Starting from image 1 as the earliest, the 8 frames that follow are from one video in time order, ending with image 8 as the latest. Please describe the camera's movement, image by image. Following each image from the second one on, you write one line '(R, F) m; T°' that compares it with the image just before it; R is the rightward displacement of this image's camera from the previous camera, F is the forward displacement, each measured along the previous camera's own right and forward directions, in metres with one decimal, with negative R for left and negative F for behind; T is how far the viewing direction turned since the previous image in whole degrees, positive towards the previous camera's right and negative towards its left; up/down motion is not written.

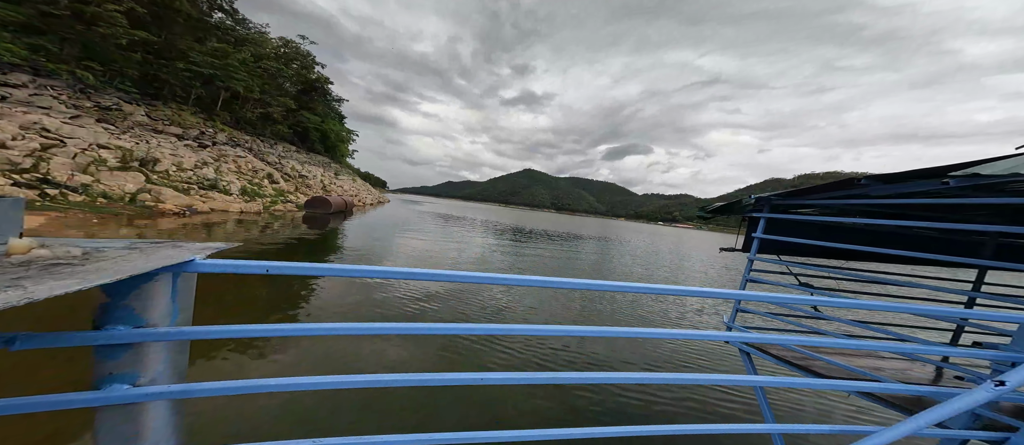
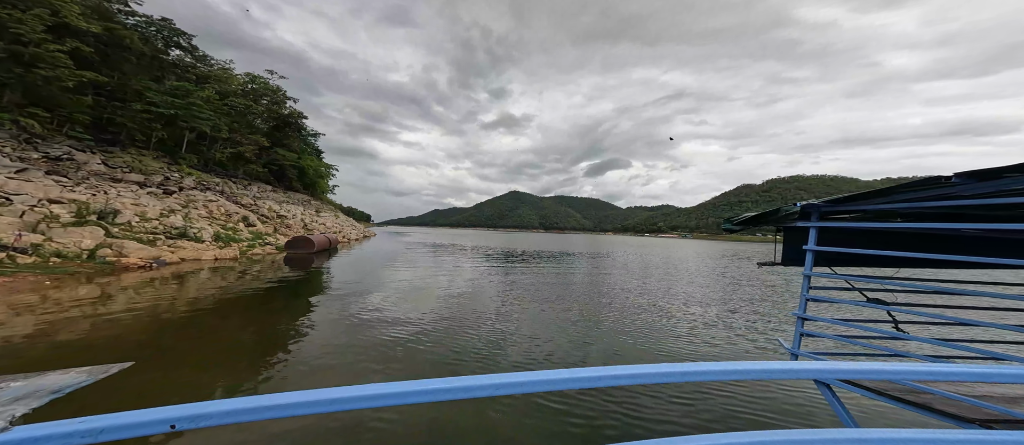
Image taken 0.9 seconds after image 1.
(-0.2, +0.7) m; +2°
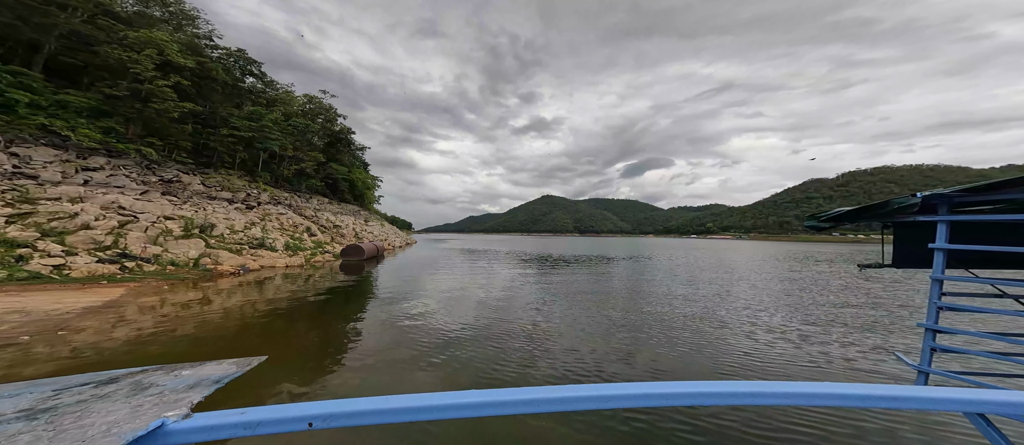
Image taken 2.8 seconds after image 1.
(-0.4, 0.0) m; -6°
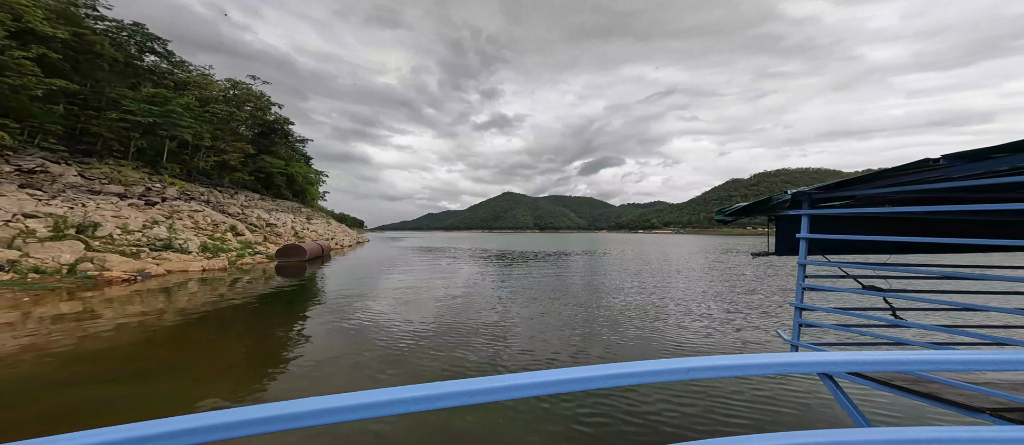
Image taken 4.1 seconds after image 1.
(+0.5, +0.1) m; +7°
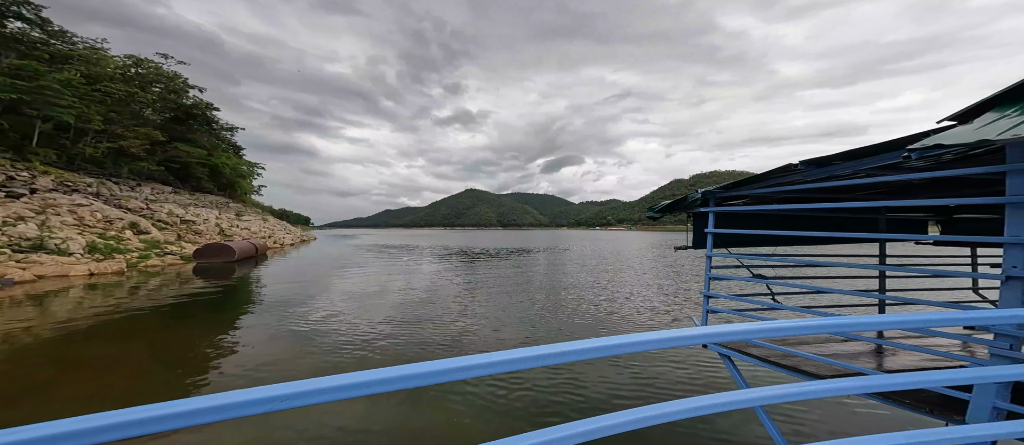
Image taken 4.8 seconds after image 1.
(+0.4, +0.2) m; +7°
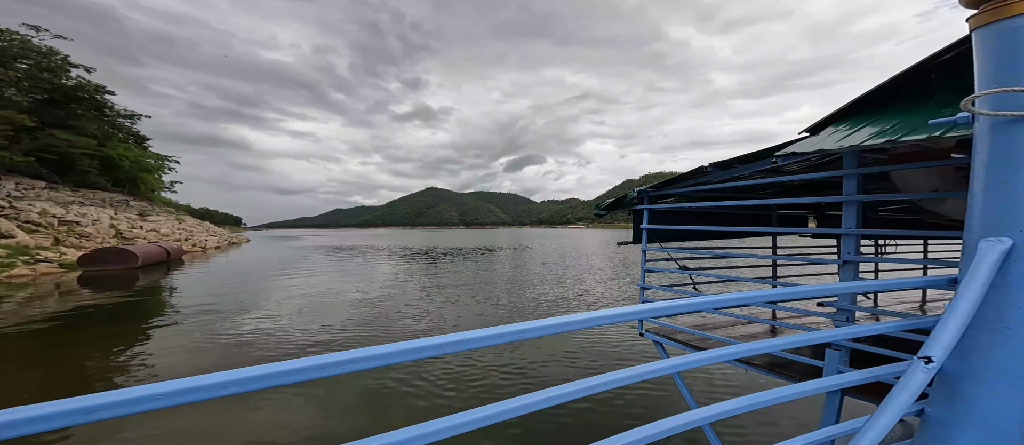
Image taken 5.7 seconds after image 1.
(+0.3, +0.2) m; +8°
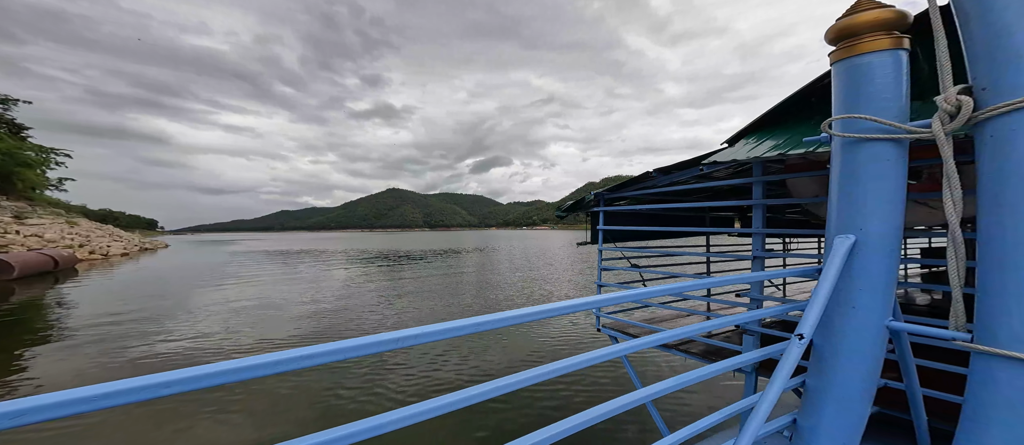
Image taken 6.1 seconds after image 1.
(+0.1, +0.1) m; +8°
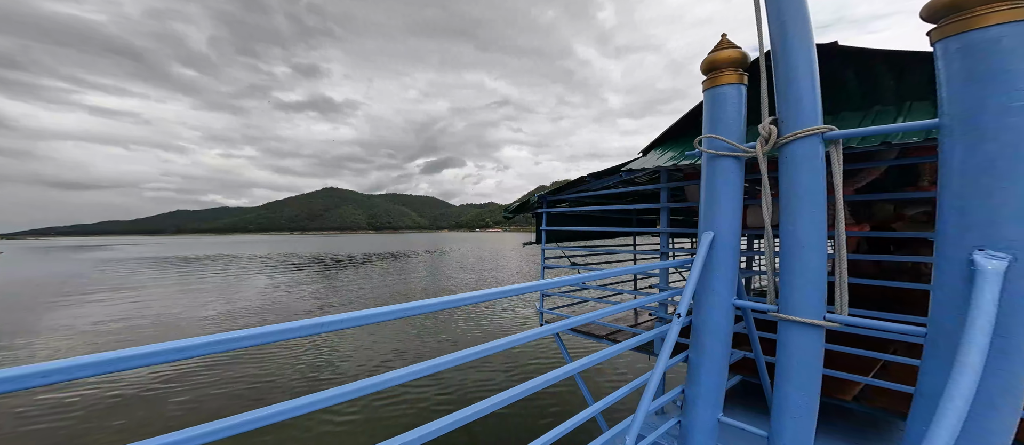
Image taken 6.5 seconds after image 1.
(+0.1, -0.1) m; +9°
